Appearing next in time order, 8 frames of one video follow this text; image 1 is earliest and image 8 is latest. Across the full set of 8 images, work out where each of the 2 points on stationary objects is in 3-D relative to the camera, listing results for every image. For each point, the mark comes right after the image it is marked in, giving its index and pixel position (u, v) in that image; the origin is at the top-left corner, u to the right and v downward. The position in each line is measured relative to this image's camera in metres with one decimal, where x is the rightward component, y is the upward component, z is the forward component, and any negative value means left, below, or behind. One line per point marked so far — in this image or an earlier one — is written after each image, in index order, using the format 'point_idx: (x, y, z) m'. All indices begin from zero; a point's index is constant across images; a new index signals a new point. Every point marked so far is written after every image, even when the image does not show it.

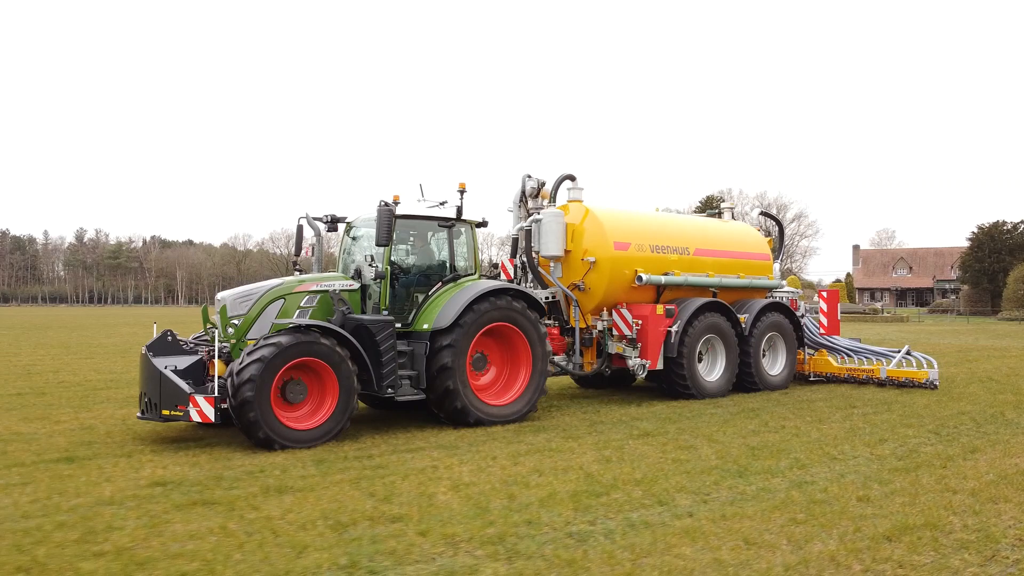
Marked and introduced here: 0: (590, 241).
0: (+1.2, +0.7, +11.1) m
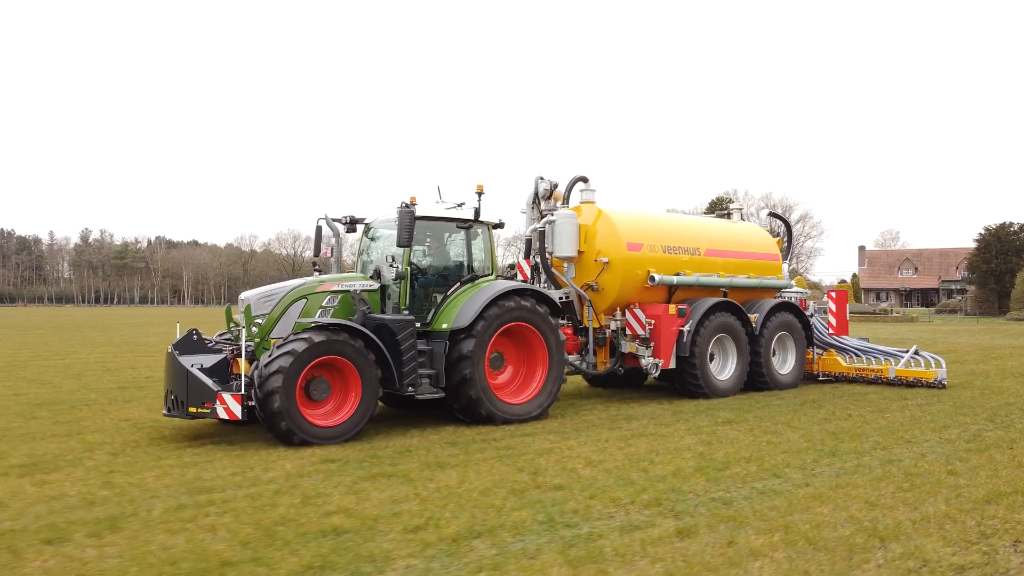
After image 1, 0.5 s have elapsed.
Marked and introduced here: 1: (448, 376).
0: (+1.5, +0.7, +11.2) m
1: (-0.7, -1.0, +8.2) m
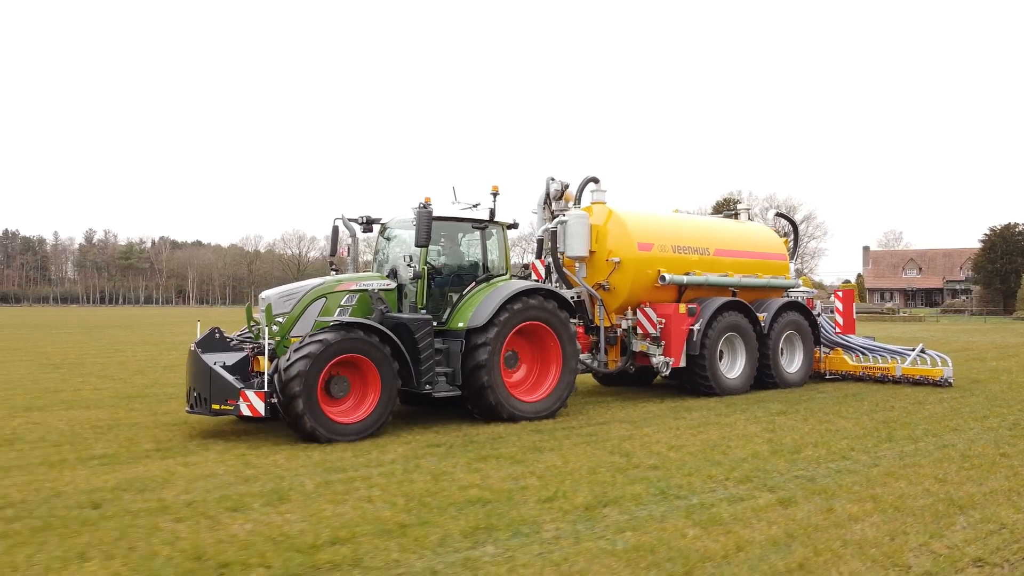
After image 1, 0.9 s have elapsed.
0: (+1.6, +0.7, +11.3) m
1: (-0.6, -1.0, +8.4) m
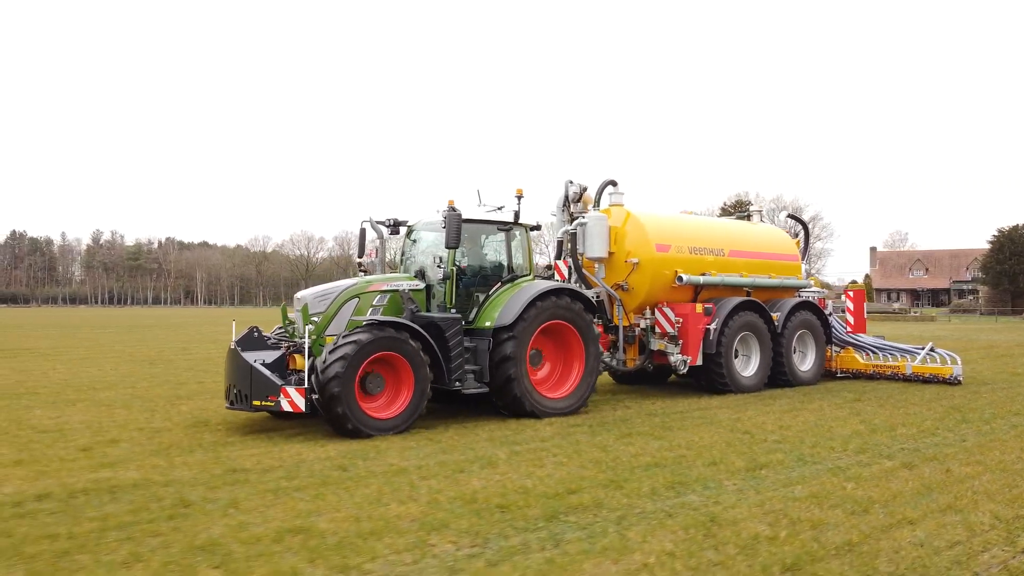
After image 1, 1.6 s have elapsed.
0: (+2.0, +0.7, +11.5) m
1: (-0.2, -1.0, +8.6) m
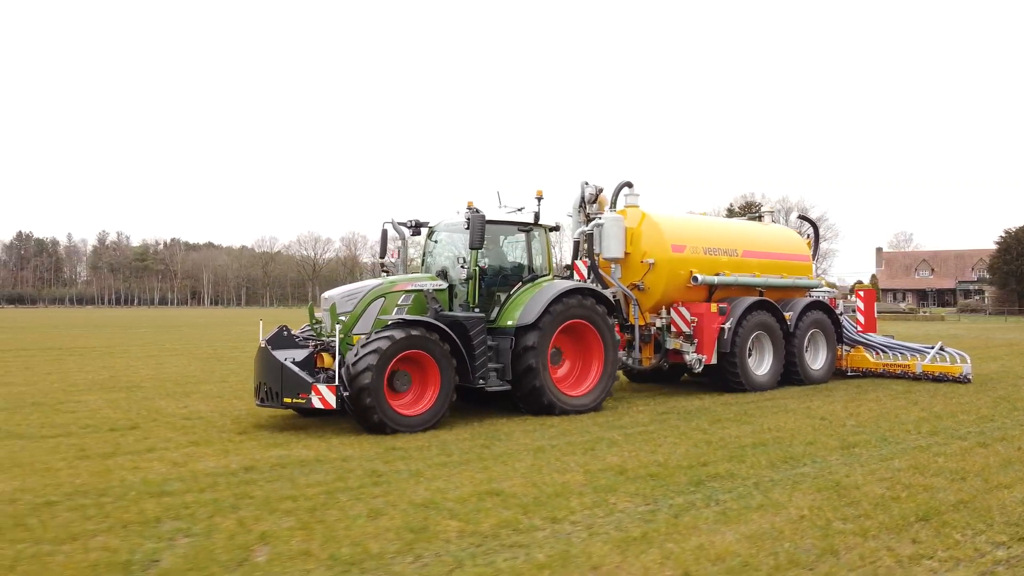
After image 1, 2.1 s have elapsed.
0: (+2.3, +0.7, +11.7) m
1: (0.0, -1.0, +8.7) m
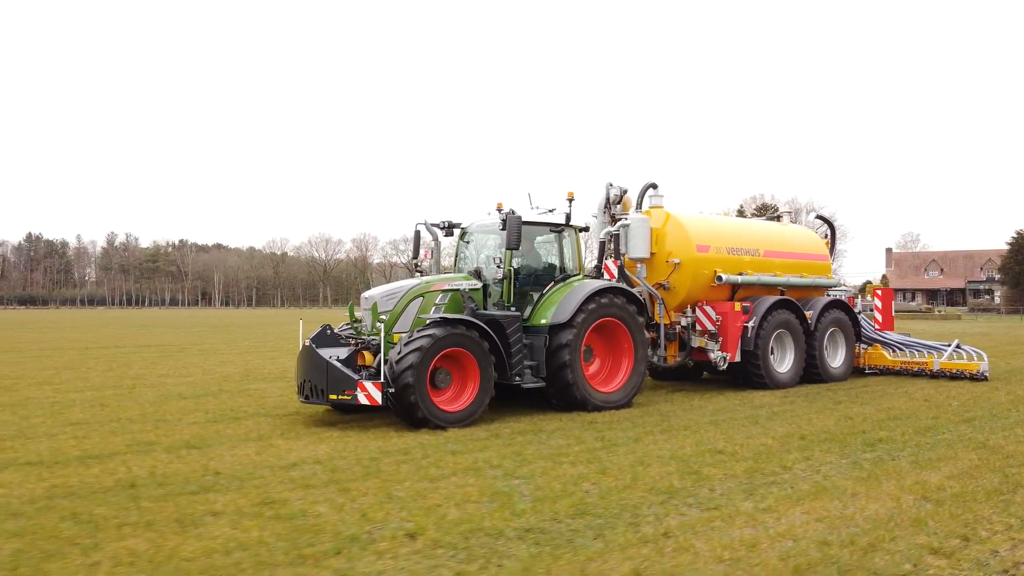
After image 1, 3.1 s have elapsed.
0: (+2.7, +0.7, +11.8) m
1: (+0.5, -1.0, +8.9) m
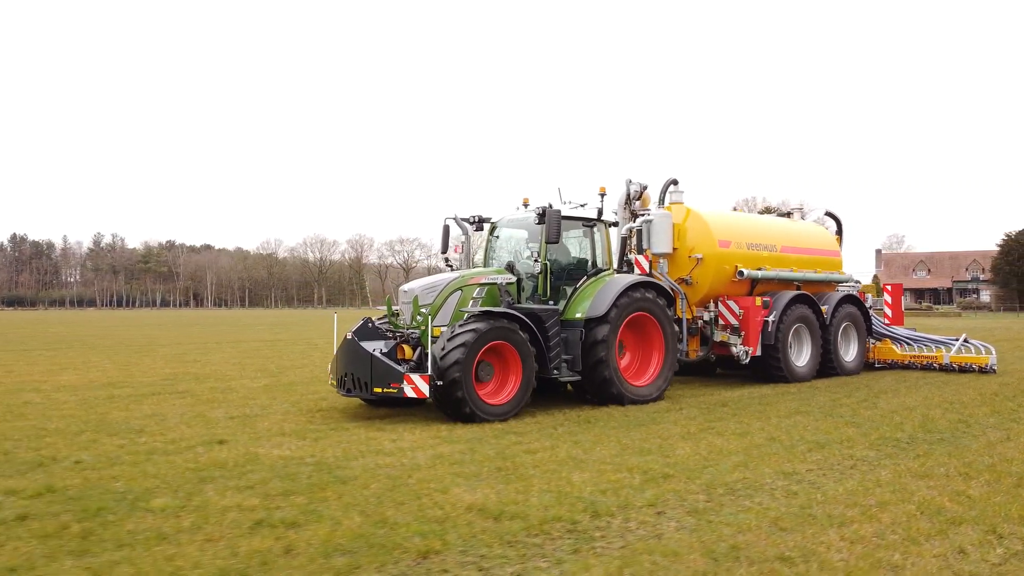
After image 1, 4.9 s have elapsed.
0: (+3.1, +0.8, +12.0) m
1: (+0.9, -0.9, +9.0) m
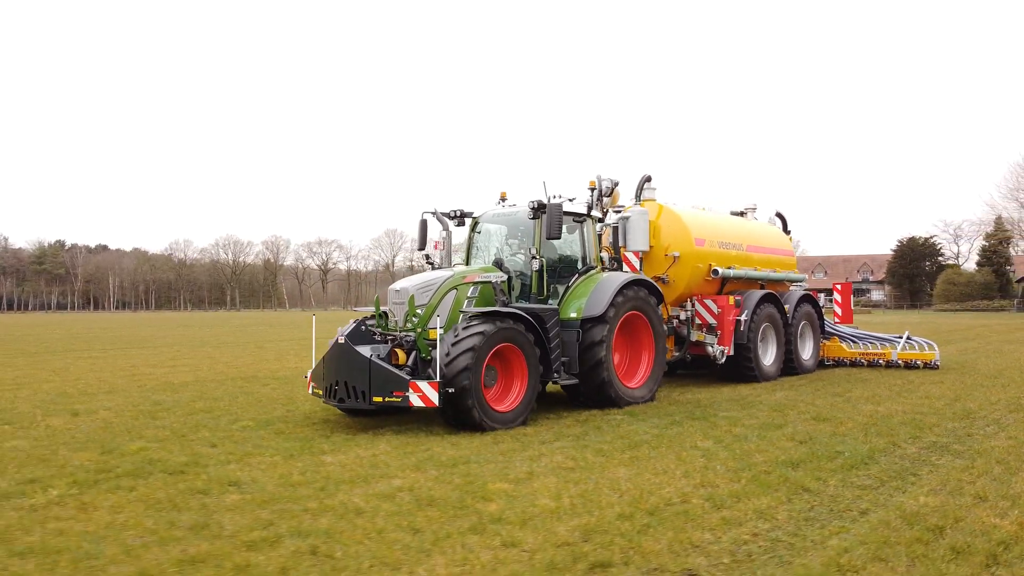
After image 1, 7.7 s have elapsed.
0: (+2.7, +0.8, +11.8) m
1: (+0.8, -0.9, +8.6) m
